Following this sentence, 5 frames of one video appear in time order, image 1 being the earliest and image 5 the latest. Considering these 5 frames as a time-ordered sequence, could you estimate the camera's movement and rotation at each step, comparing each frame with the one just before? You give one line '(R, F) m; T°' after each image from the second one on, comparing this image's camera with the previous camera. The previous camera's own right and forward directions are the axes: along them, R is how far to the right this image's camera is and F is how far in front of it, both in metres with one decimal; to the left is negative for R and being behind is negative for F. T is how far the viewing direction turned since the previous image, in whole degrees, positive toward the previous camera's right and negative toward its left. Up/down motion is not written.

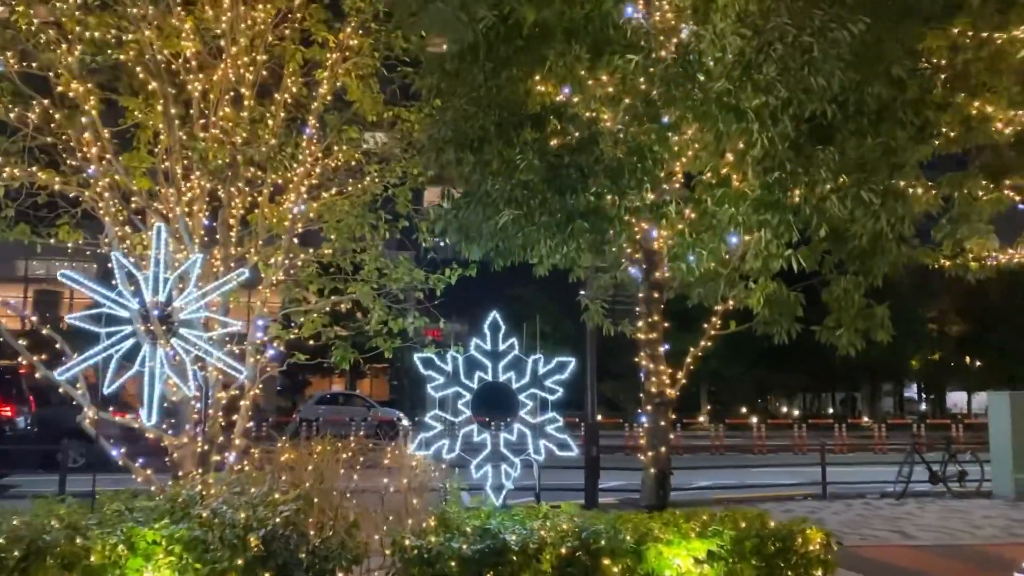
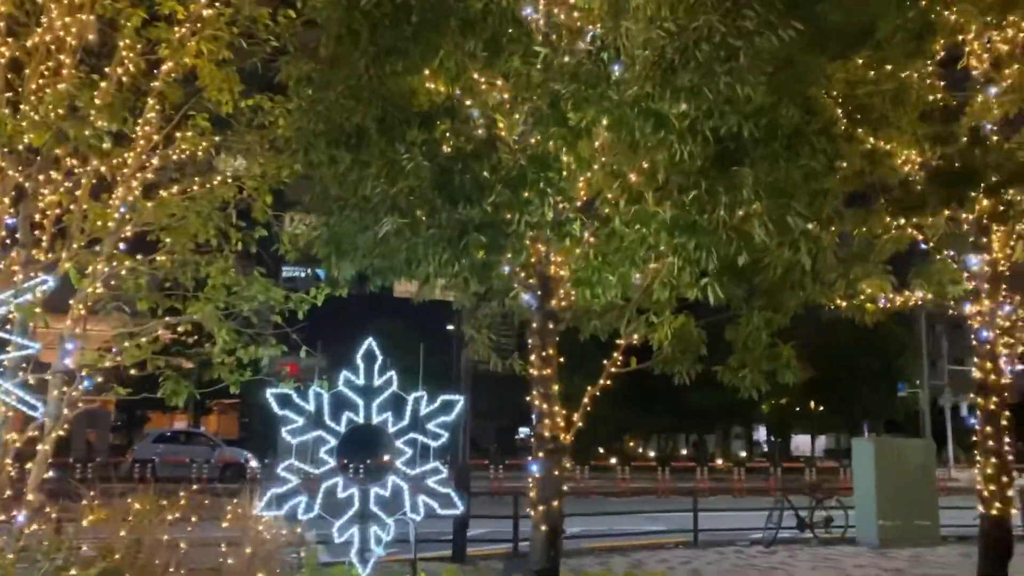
(-0.1, +1.3) m; +9°
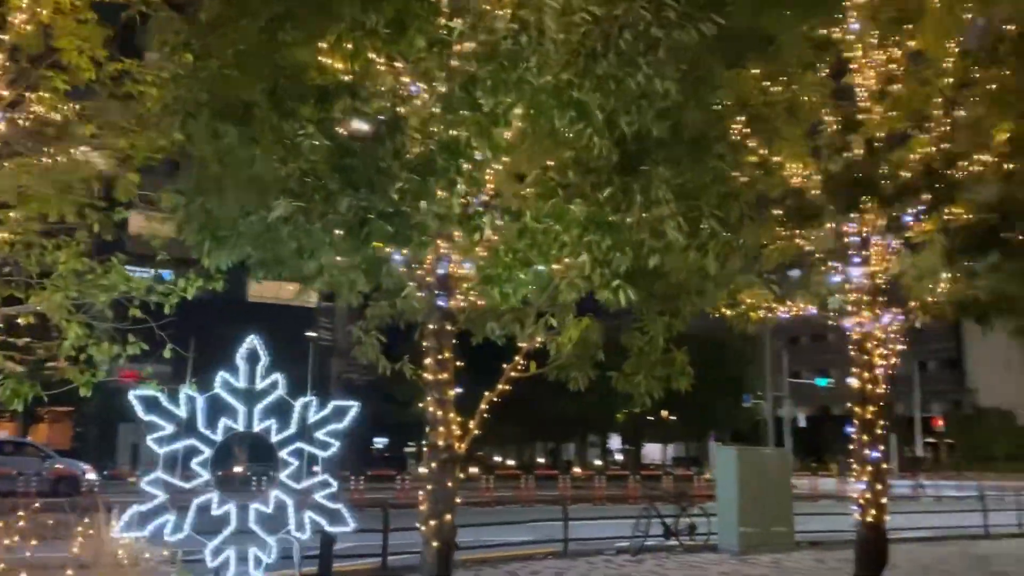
(-0.3, +0.6) m; +9°
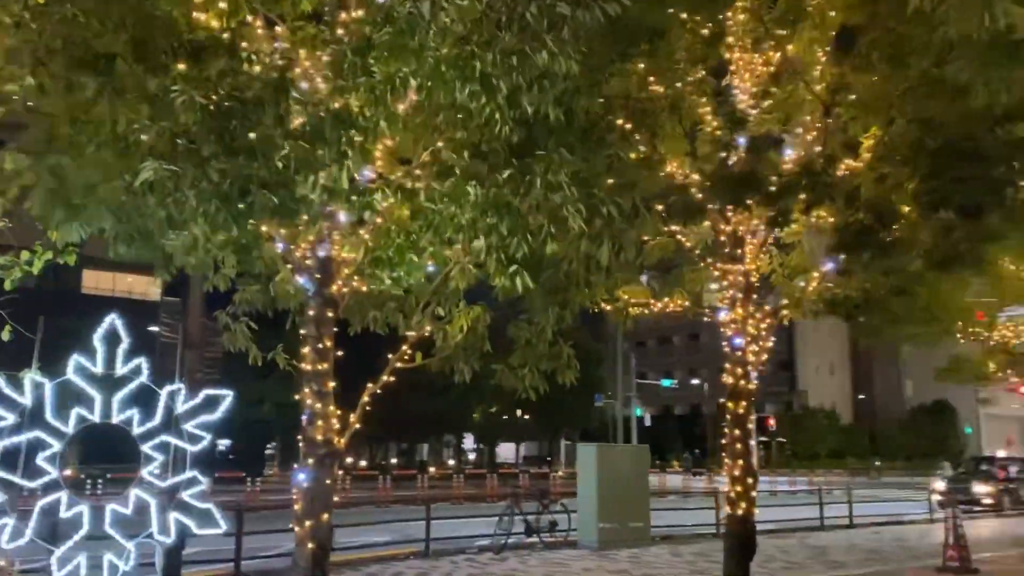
(-0.3, +0.4) m; +9°
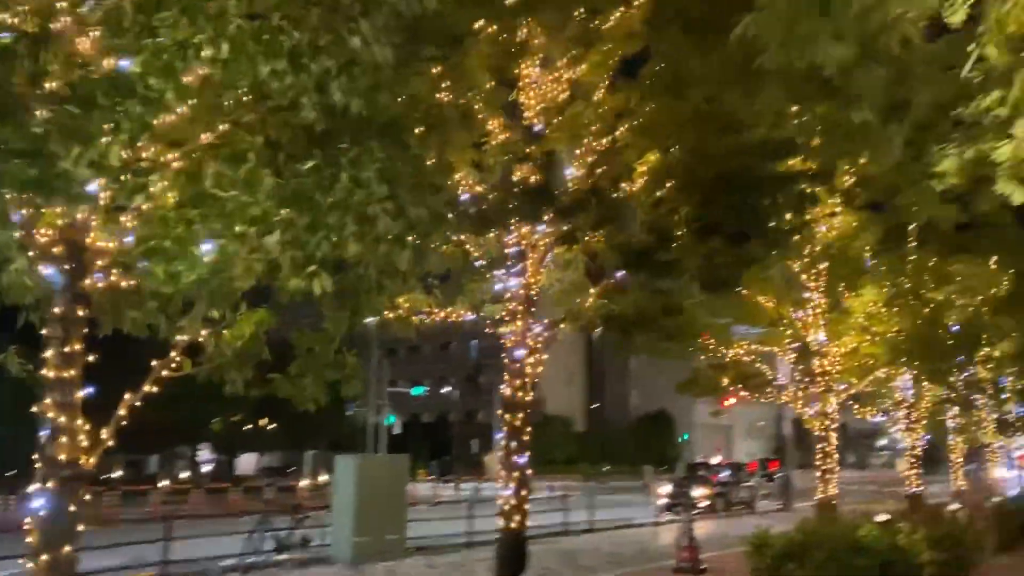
(-0.3, +0.4) m; +16°
